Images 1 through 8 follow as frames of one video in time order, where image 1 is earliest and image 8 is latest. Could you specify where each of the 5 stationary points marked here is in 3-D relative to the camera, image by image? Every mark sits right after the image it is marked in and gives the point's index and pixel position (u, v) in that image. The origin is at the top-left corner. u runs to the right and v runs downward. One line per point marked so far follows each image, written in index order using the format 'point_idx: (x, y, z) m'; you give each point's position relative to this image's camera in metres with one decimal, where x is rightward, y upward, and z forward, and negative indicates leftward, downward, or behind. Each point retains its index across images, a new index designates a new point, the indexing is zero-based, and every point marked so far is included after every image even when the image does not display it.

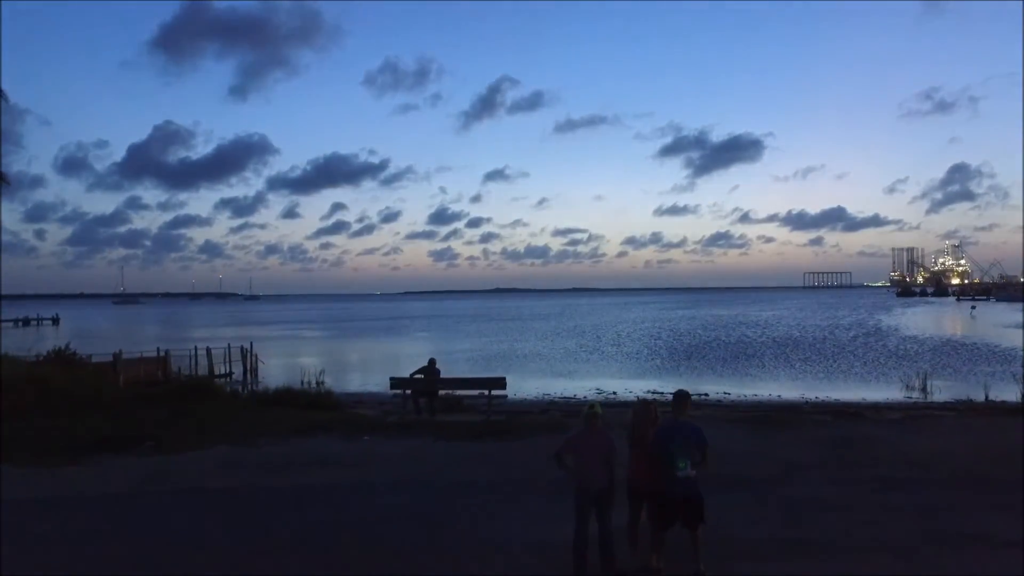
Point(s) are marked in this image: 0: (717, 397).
0: (+3.9, -2.1, +17.2) m
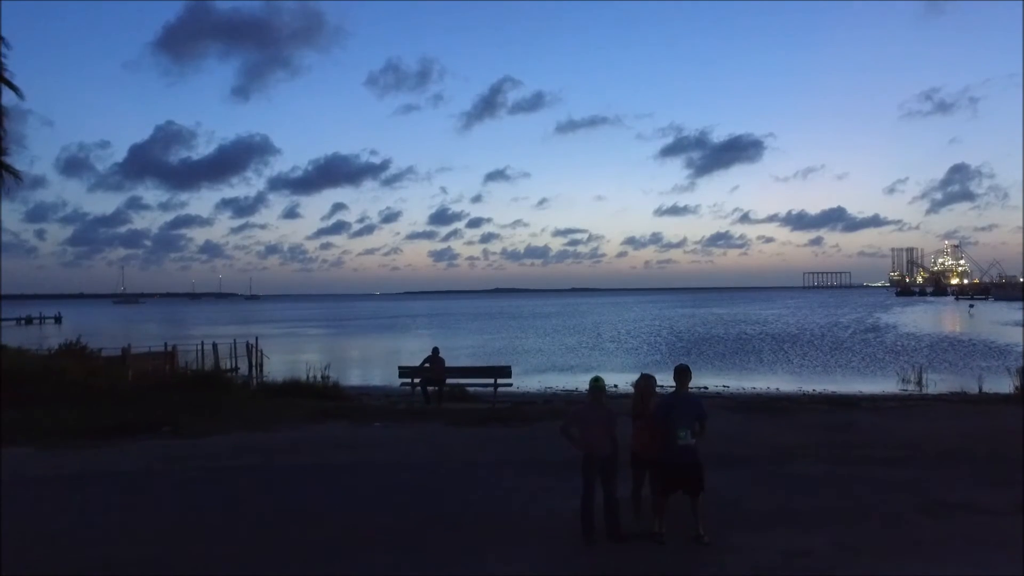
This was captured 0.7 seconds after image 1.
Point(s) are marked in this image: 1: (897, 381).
0: (+4.0, -2.0, +17.6) m
1: (+8.1, -1.9, +18.7) m
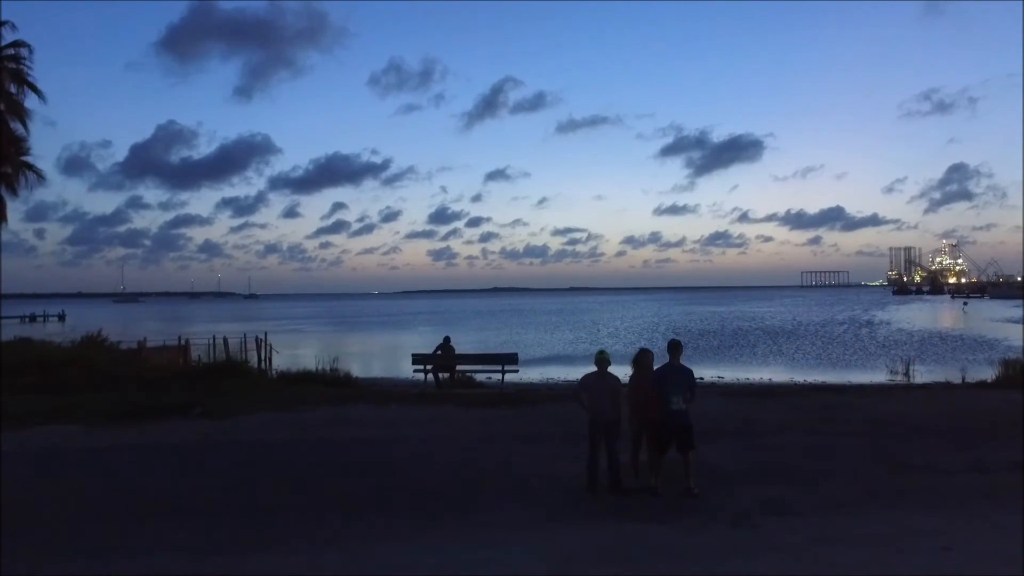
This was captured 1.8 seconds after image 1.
0: (+4.2, -1.9, +18.6) m
1: (+8.4, -1.9, +19.7) m
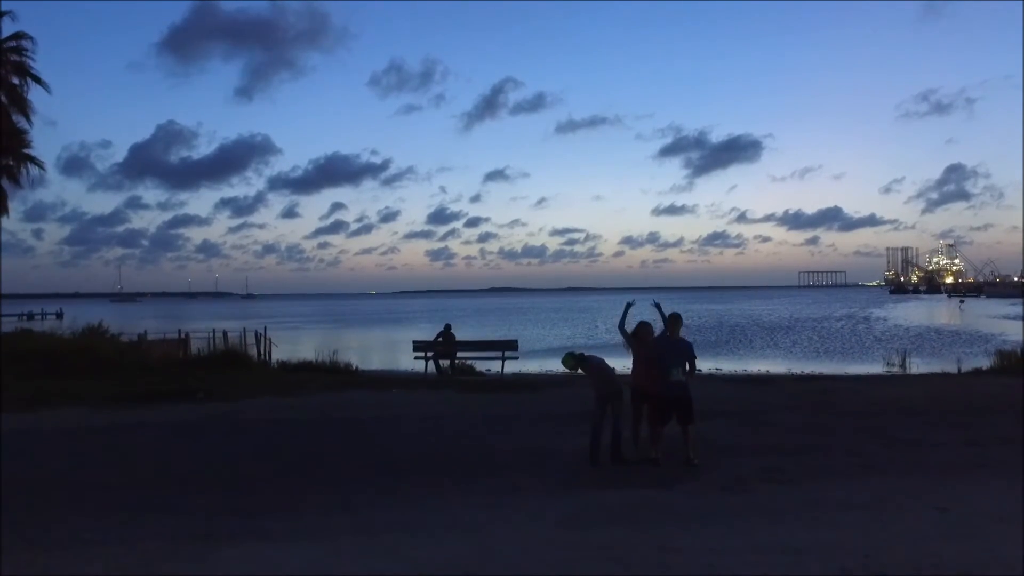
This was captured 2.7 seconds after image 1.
0: (+4.4, -1.8, +19.2) m
1: (+8.5, -1.8, +20.3) m
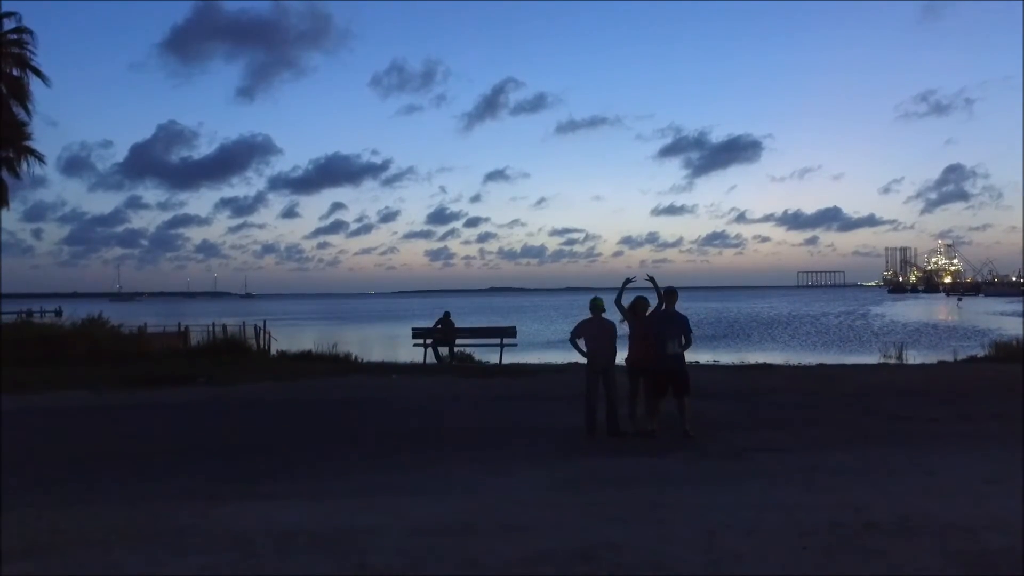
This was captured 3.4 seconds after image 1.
0: (+4.6, -1.8, +19.7) m
1: (+8.7, -1.7, +20.8) m
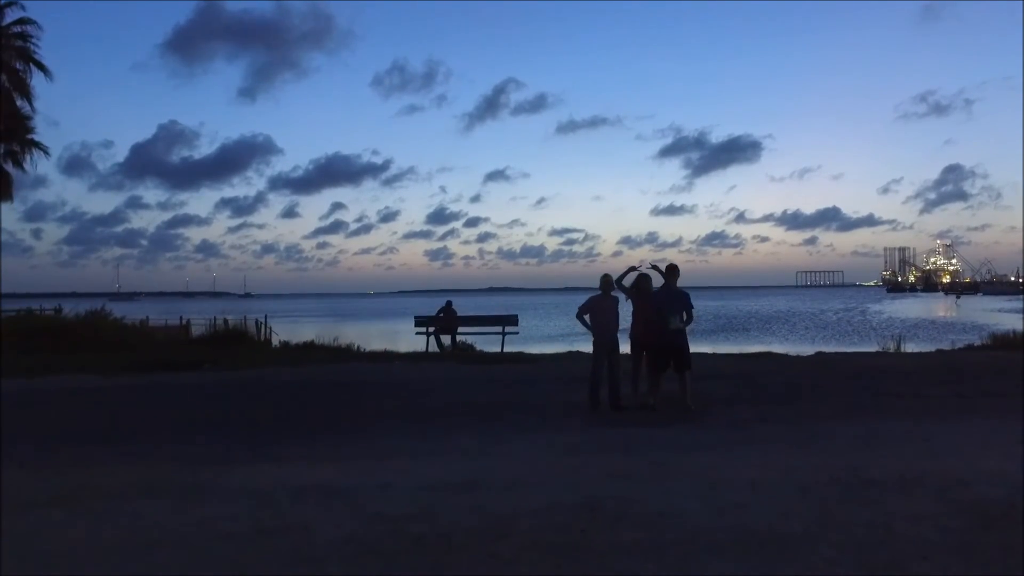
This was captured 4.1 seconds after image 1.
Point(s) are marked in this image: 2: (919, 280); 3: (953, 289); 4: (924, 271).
0: (+4.8, -1.7, +20.2) m
1: (+8.9, -1.6, +21.3) m
2: (+7.6, +0.1, +16.4) m
3: (+7.8, -0.1, +15.5) m
4: (+7.8, +0.3, +16.6) m
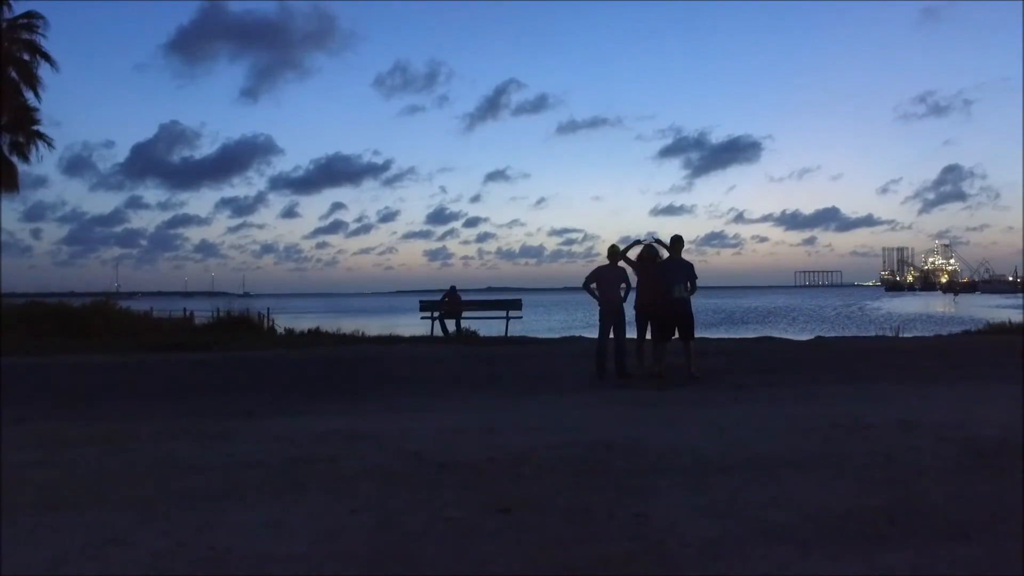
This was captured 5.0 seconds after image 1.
0: (+5.0, -1.6, +20.9) m
1: (+9.1, -1.5, +22.0) m
2: (+7.8, +0.2, +17.1) m
3: (+8.0, 0.0, +16.1) m
4: (+8.1, +0.4, +17.3) m
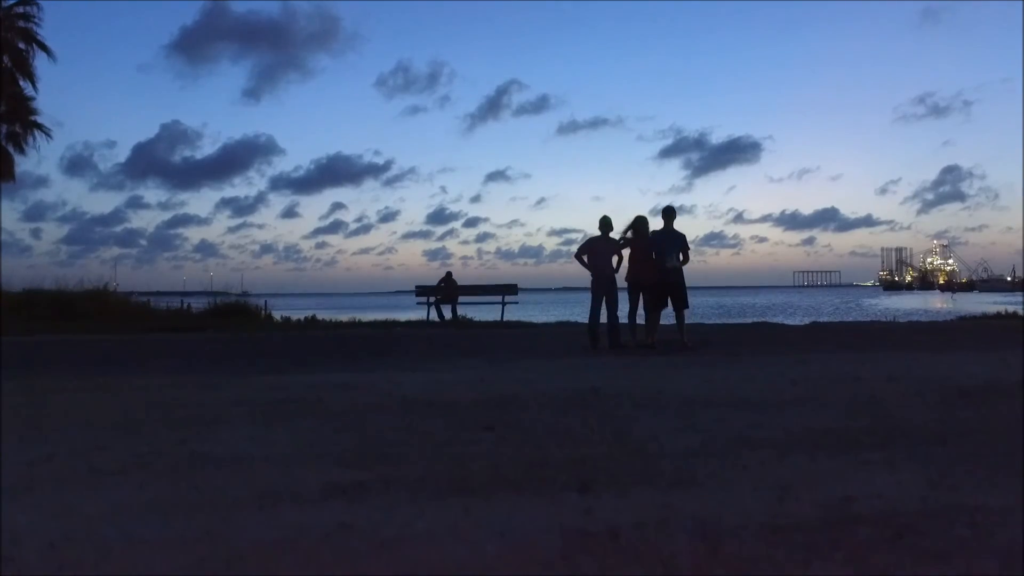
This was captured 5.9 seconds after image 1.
0: (+5.2, -1.5, +21.6) m
1: (+9.3, -1.5, +22.7) m
2: (+8.0, +0.3, +17.7) m
3: (+8.2, +0.1, +16.8) m
4: (+8.3, +0.4, +18.0) m
